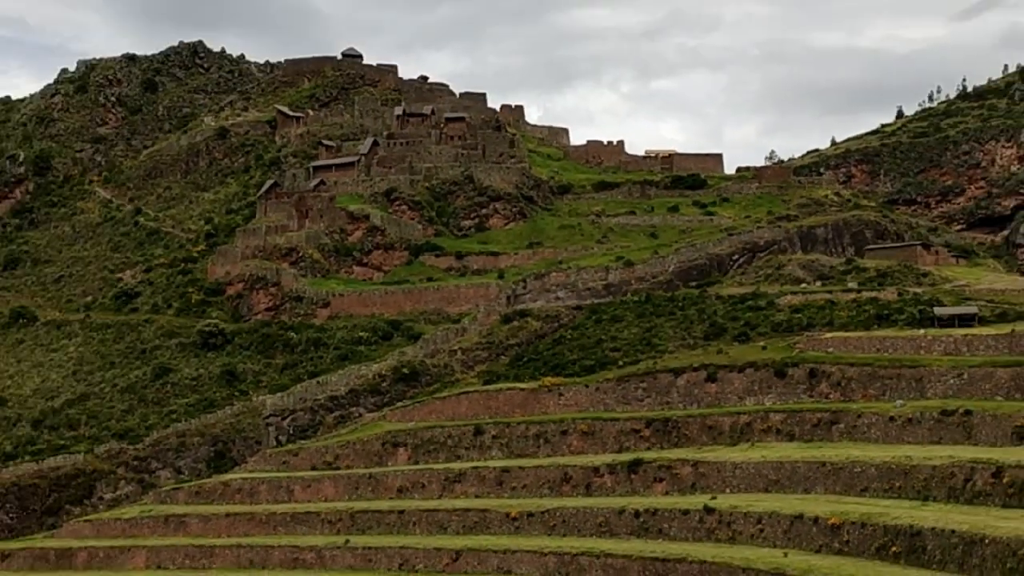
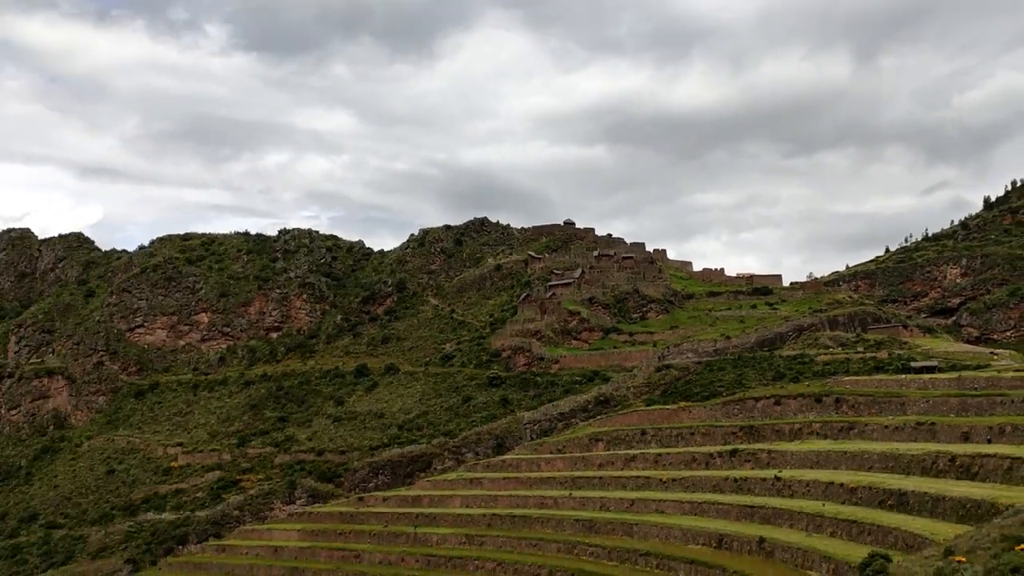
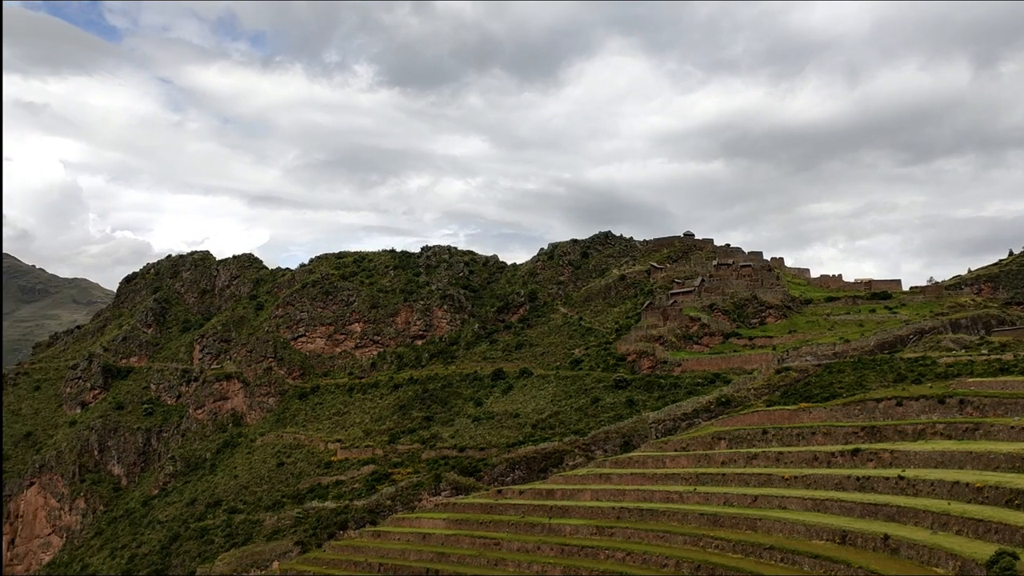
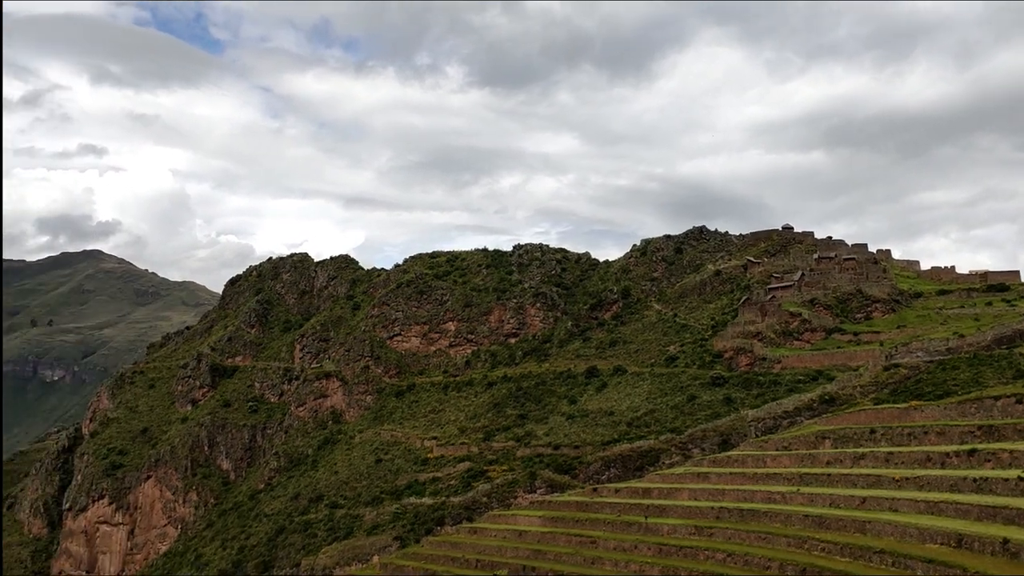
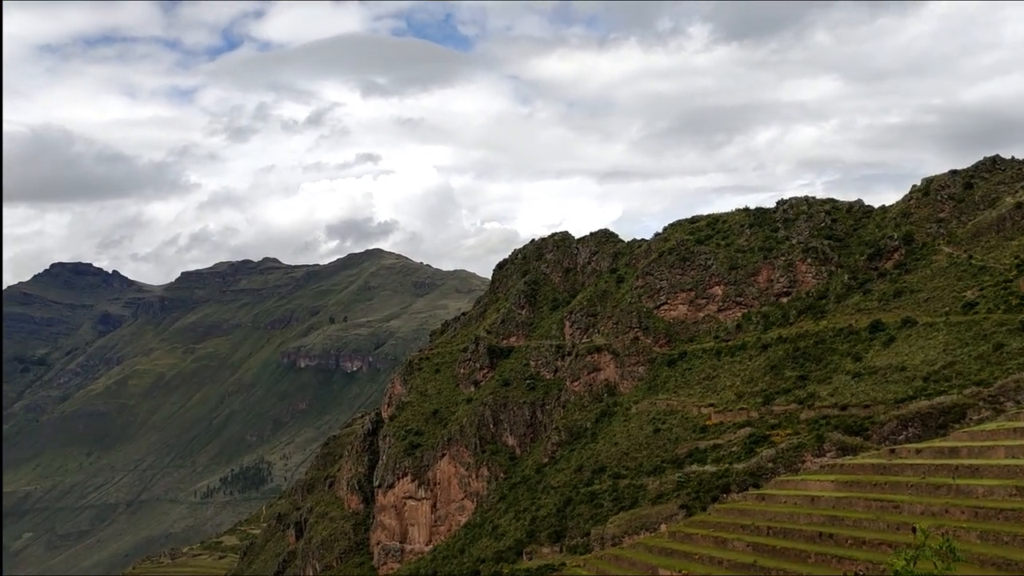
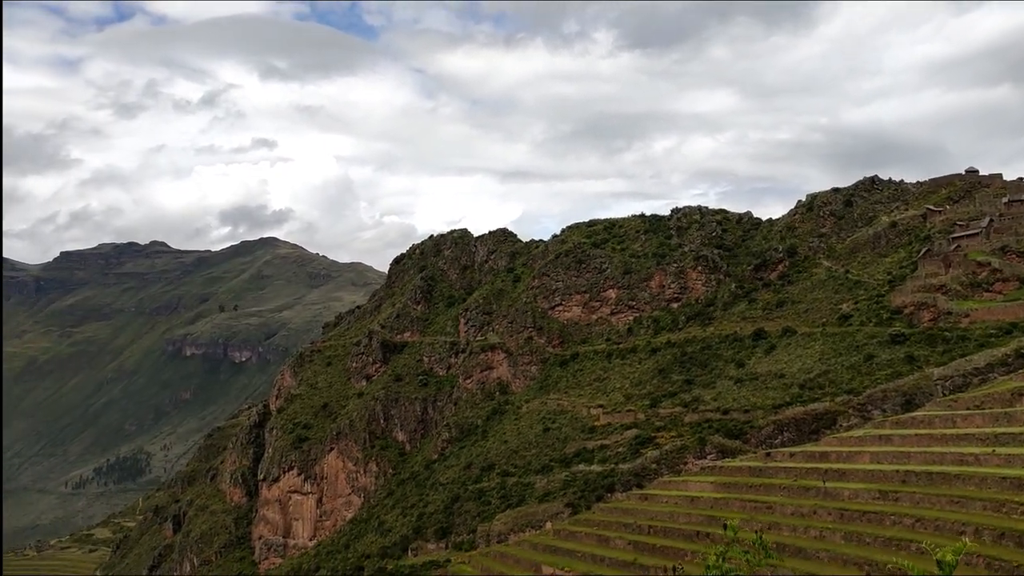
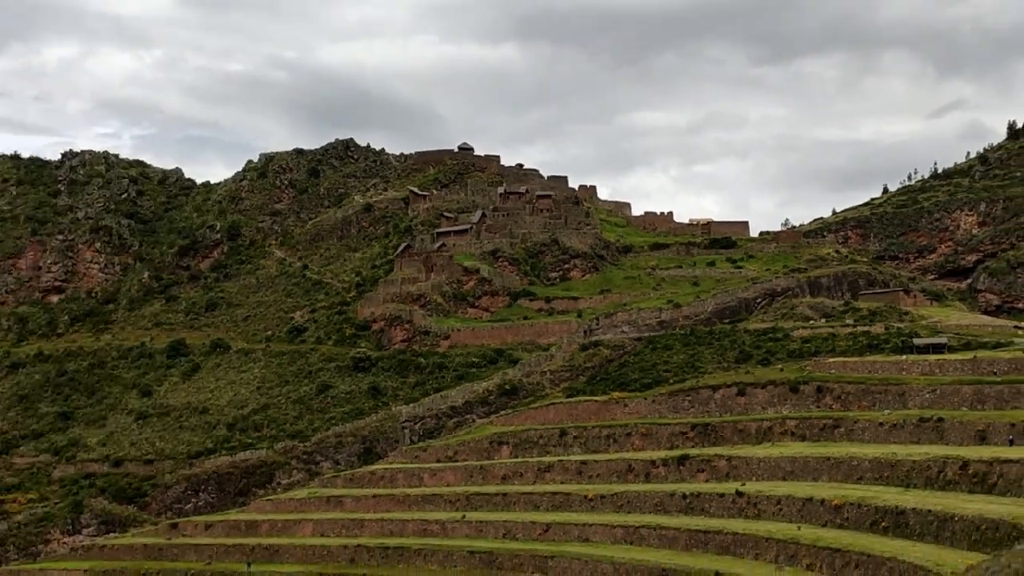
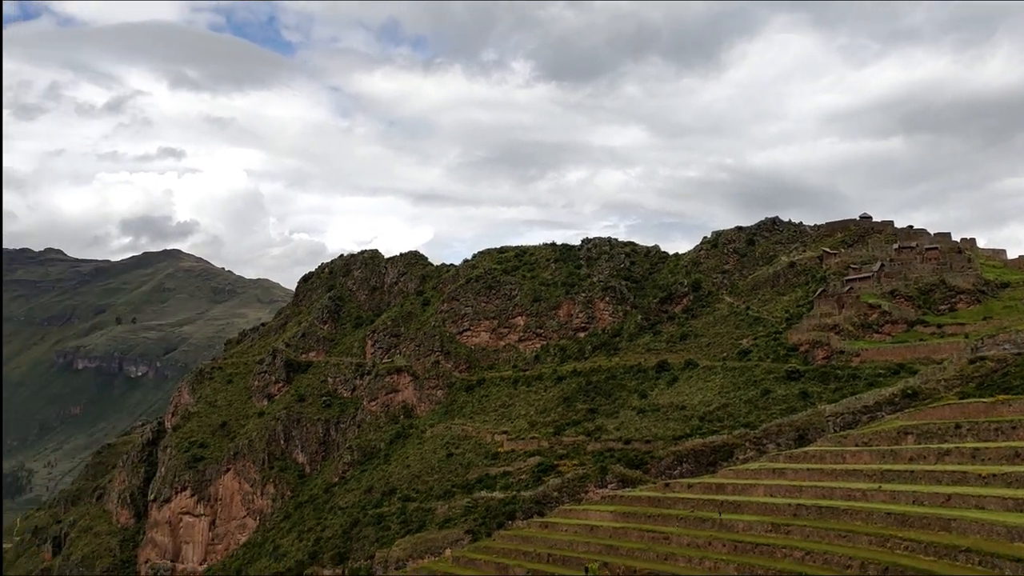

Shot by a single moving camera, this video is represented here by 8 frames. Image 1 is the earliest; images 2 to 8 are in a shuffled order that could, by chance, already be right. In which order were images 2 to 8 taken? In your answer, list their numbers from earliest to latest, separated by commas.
7, 2, 3, 4, 8, 6, 5
